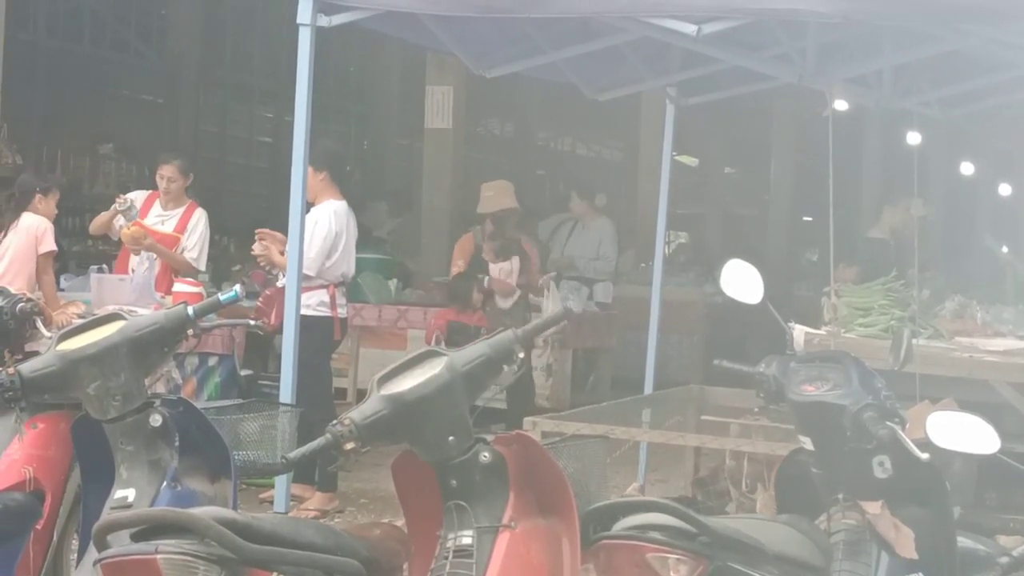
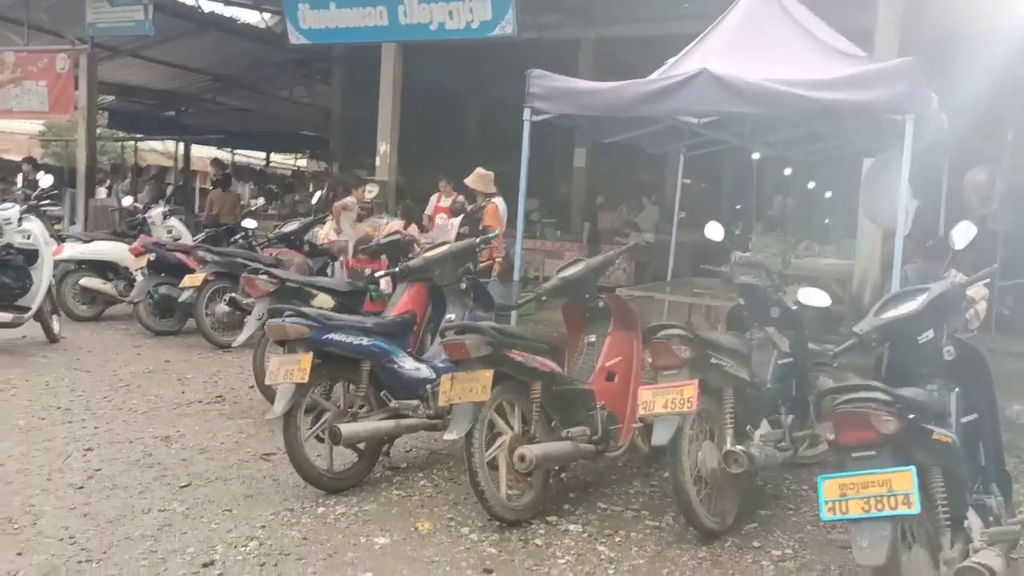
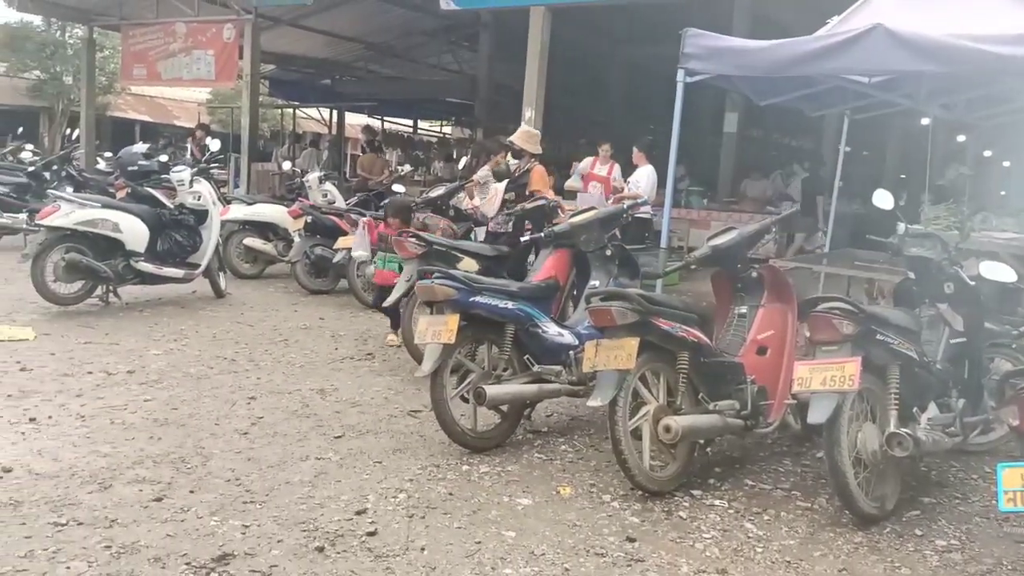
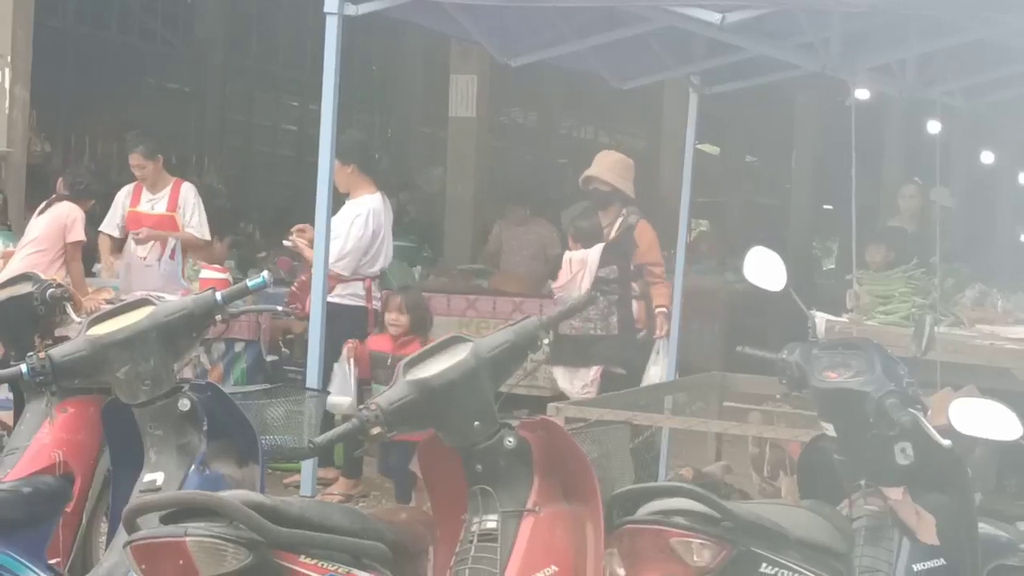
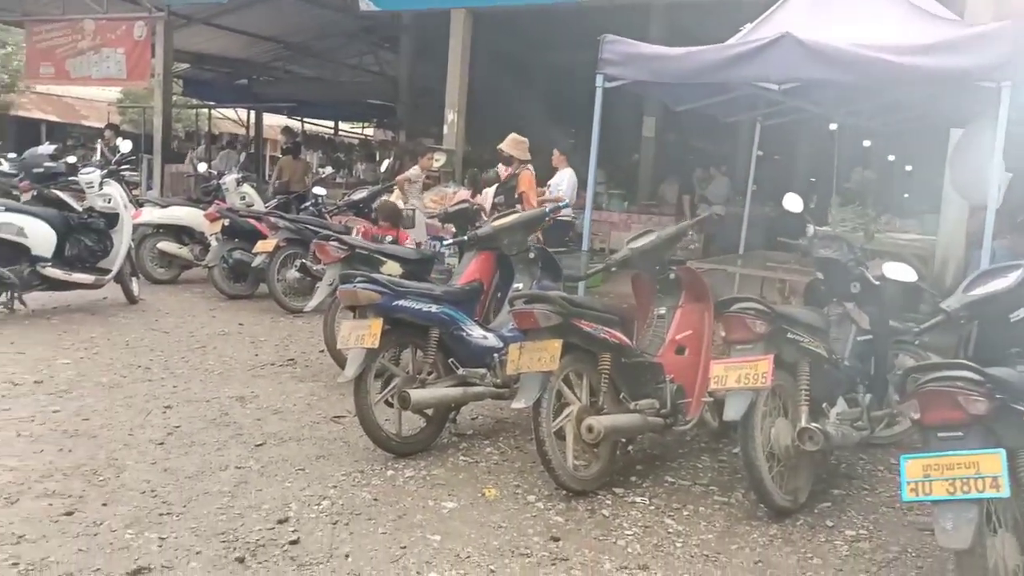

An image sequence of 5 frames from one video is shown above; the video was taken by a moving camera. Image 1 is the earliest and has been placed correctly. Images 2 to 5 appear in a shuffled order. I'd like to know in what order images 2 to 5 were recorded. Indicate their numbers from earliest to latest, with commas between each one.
4, 2, 5, 3
